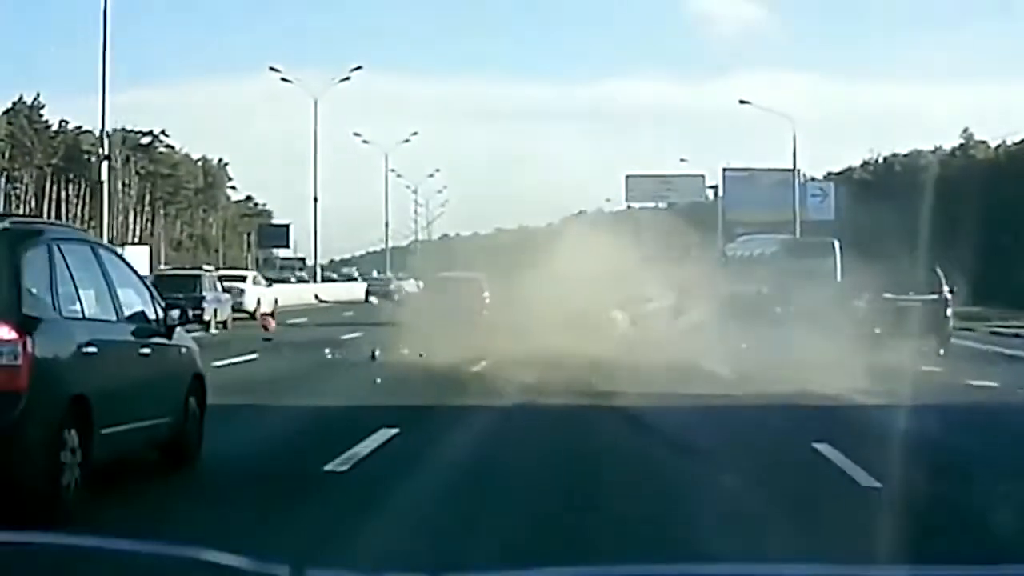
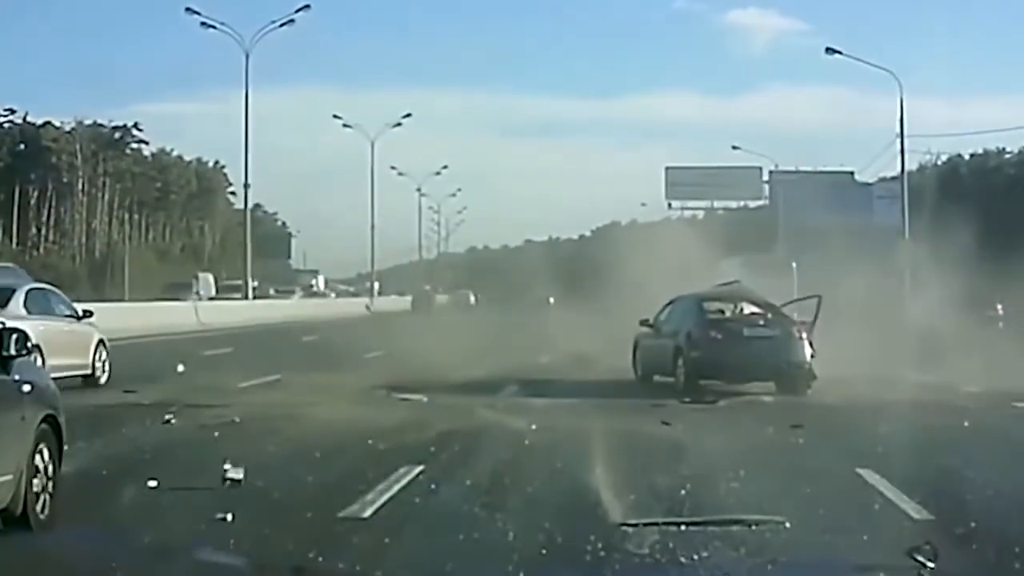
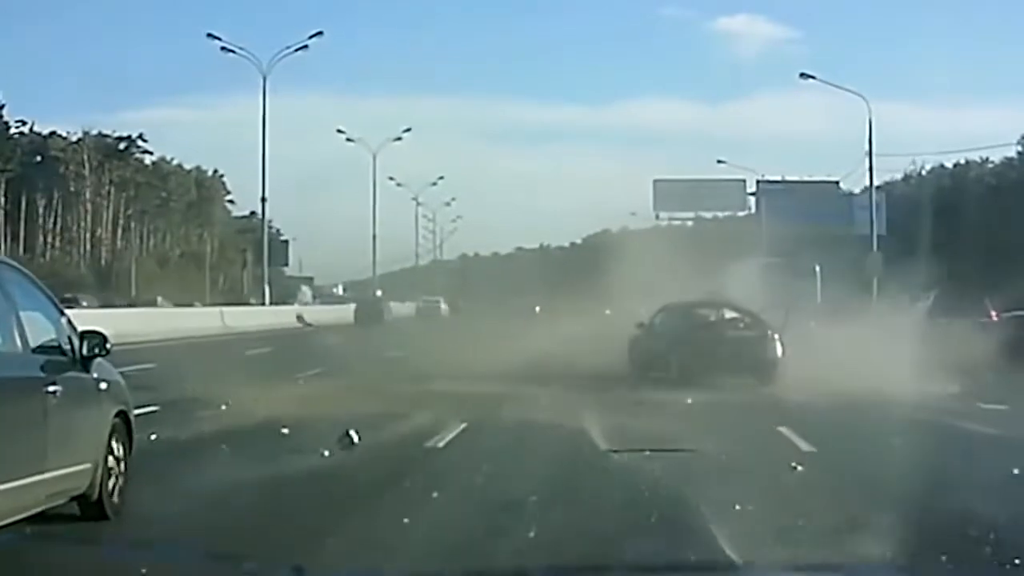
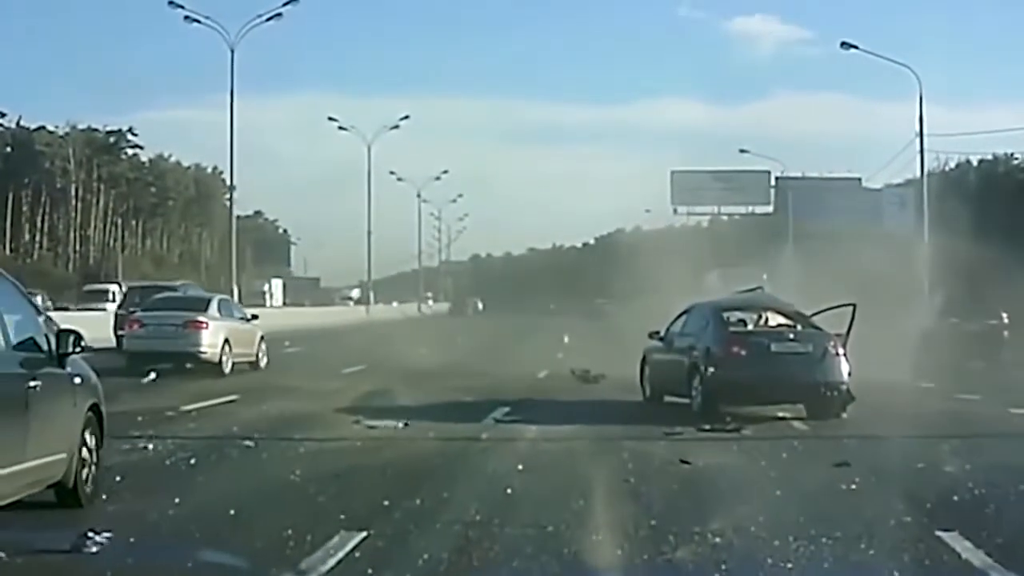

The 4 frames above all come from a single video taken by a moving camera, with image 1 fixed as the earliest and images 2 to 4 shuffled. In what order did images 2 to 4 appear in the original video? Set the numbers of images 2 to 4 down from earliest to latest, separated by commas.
3, 2, 4
